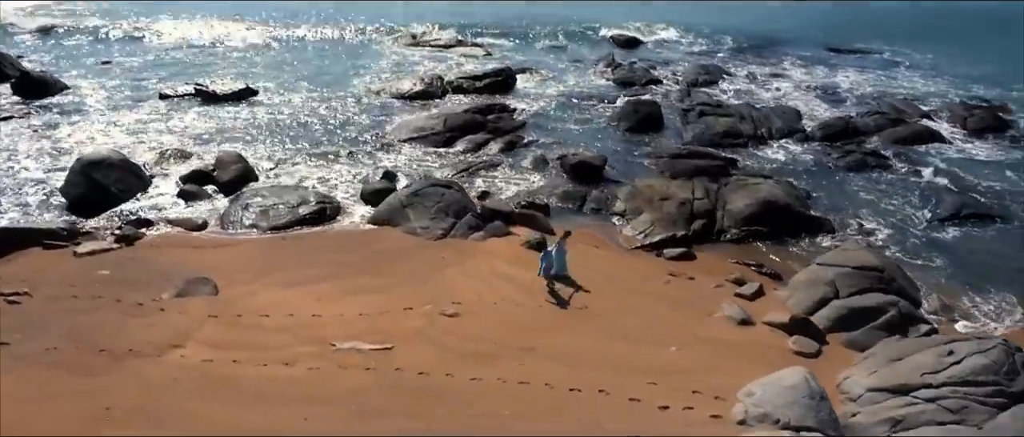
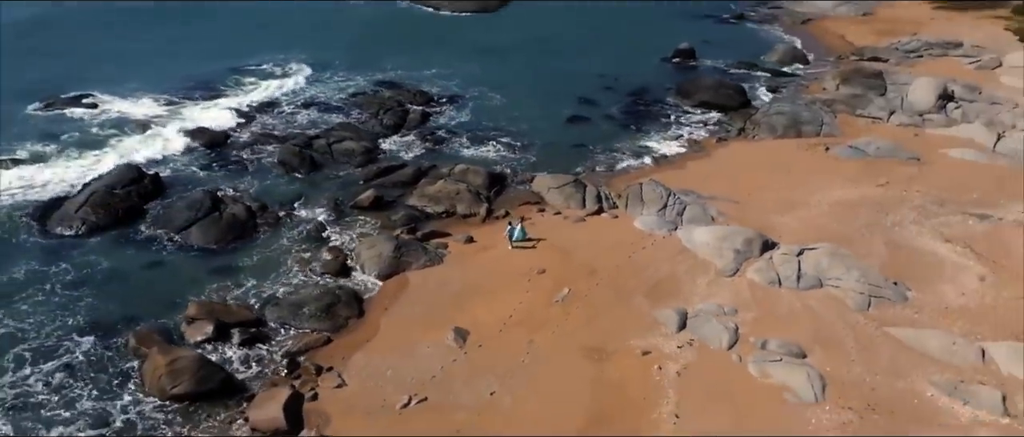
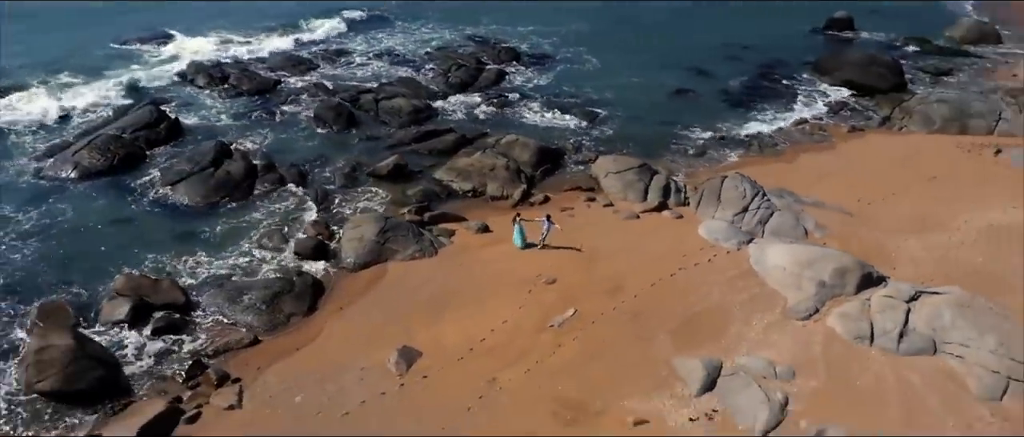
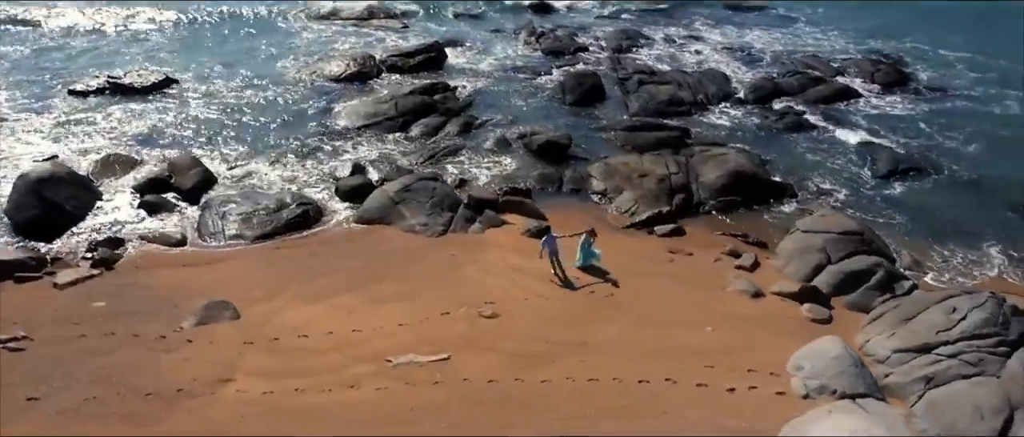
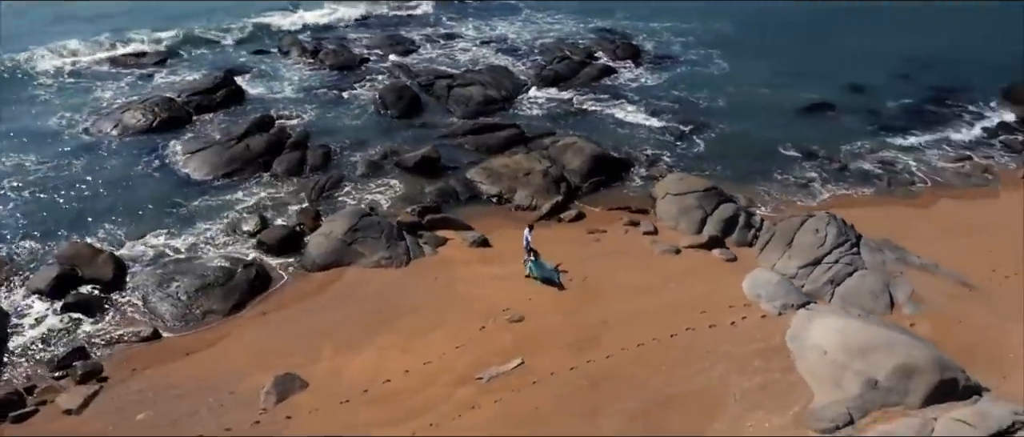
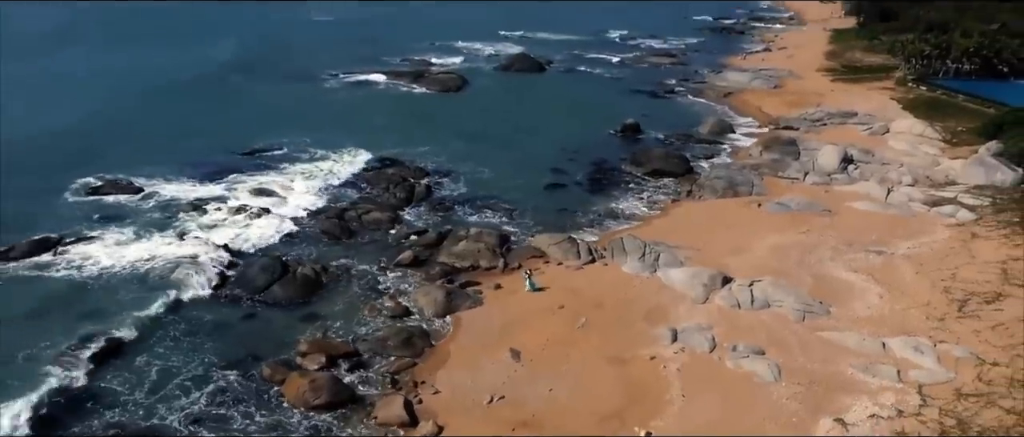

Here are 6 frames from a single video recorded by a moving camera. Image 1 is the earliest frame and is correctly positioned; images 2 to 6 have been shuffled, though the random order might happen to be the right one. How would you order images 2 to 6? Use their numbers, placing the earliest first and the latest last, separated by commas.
4, 5, 3, 2, 6
